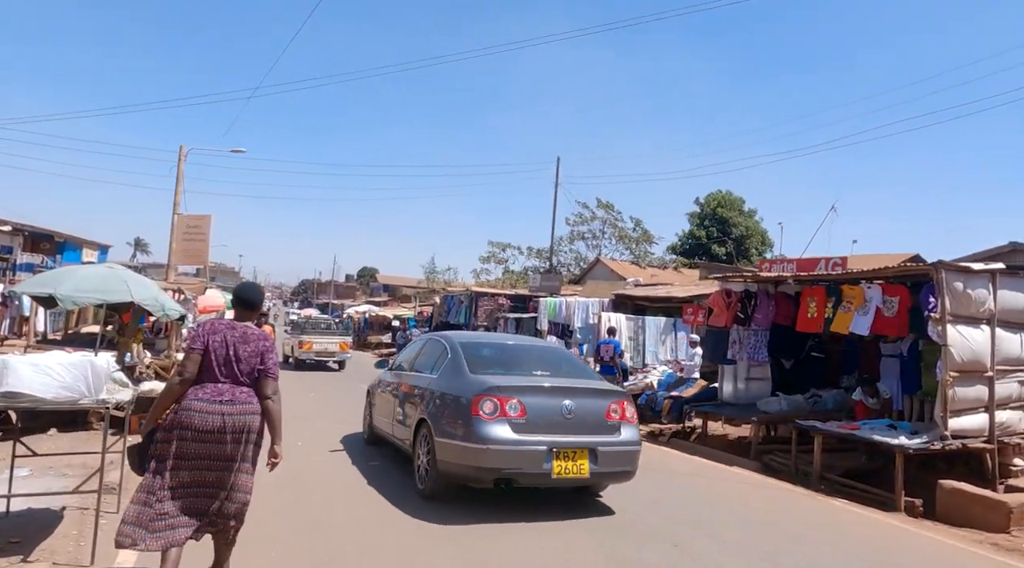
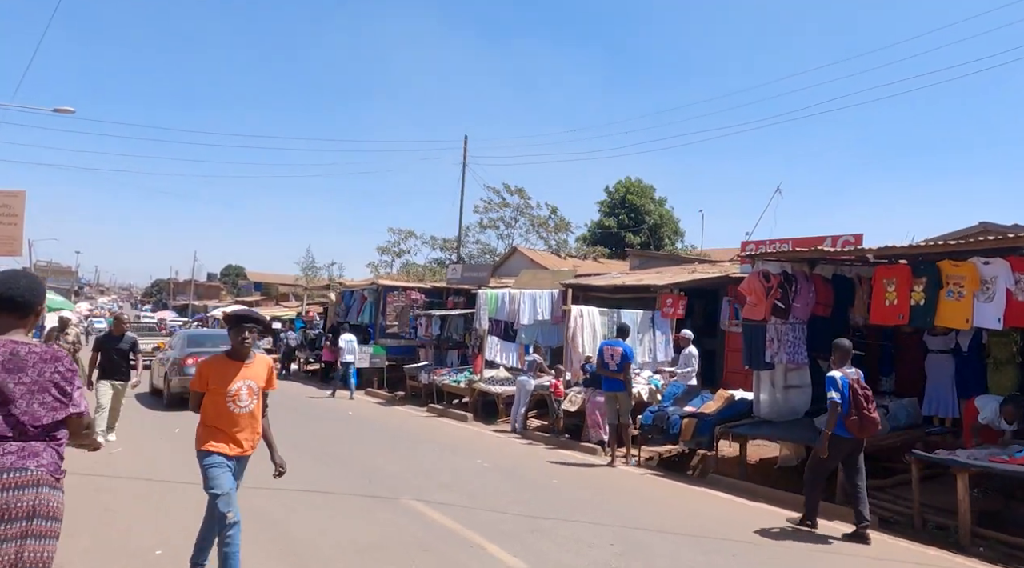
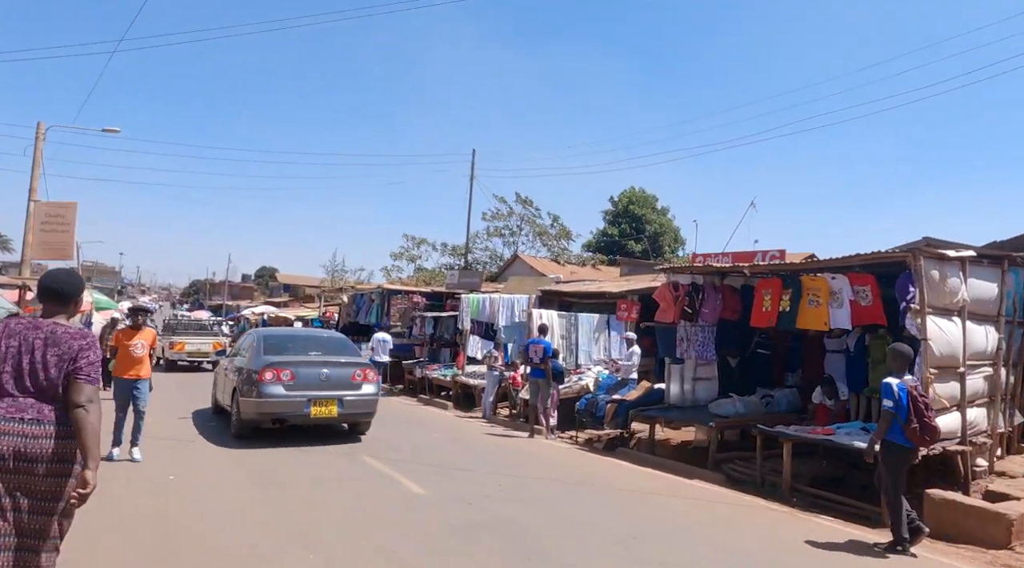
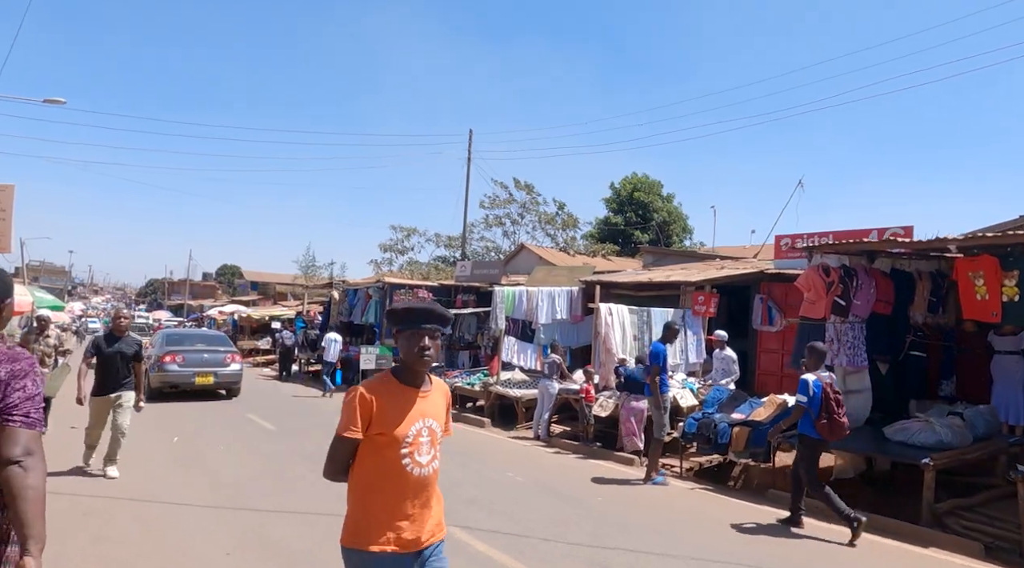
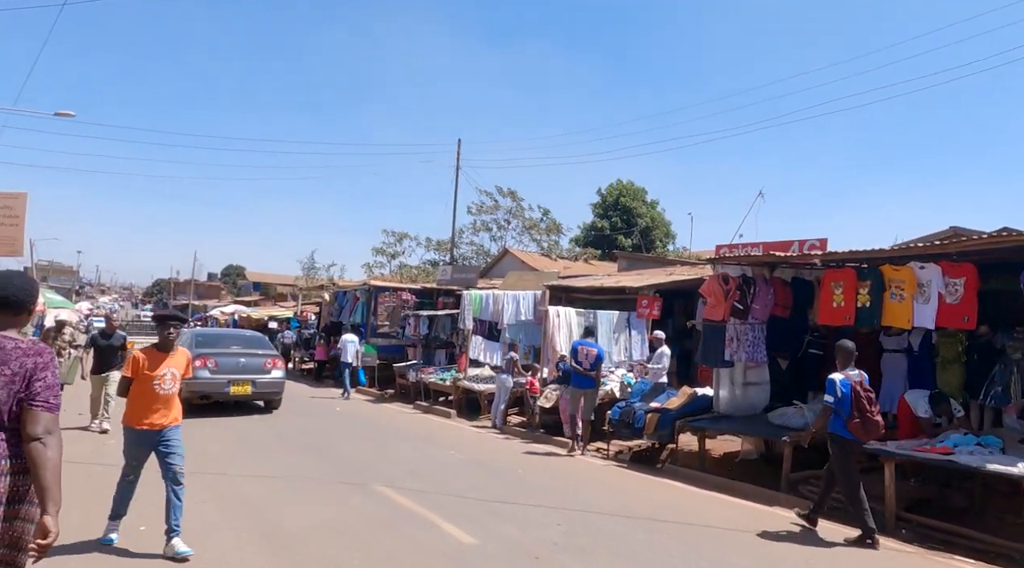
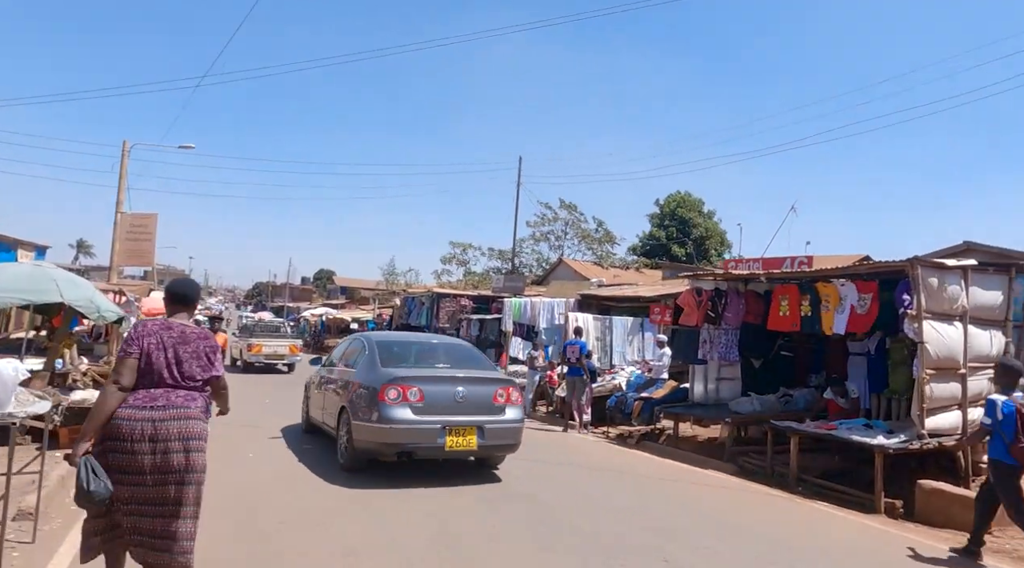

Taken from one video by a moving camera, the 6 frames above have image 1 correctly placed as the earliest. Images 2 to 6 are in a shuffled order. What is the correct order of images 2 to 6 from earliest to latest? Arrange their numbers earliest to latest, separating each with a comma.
6, 3, 5, 2, 4
